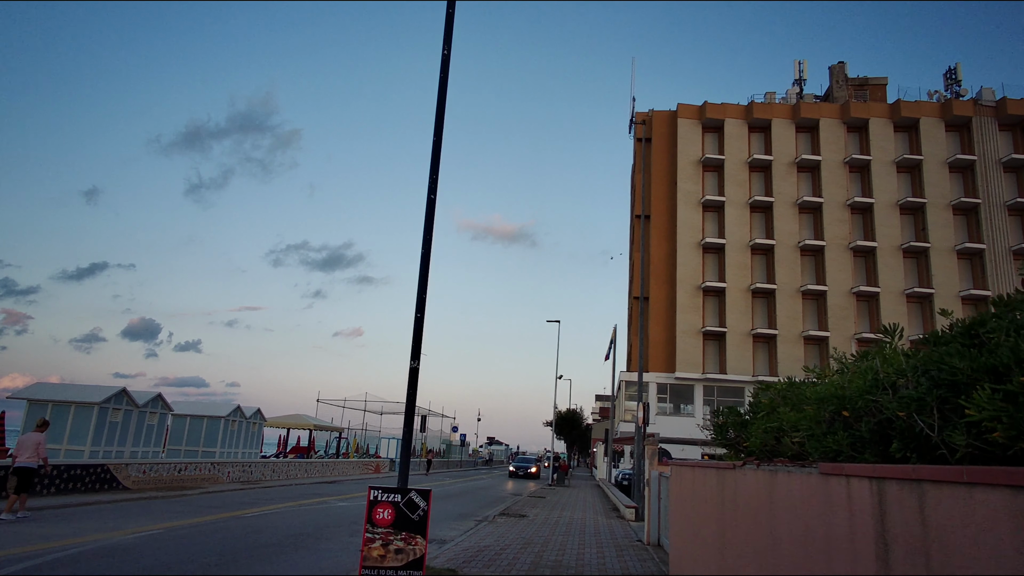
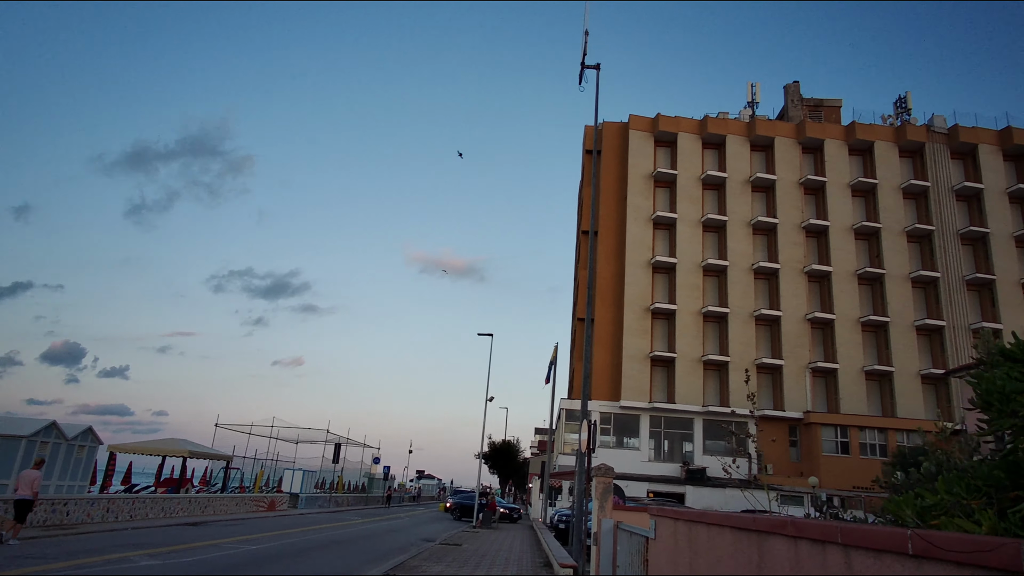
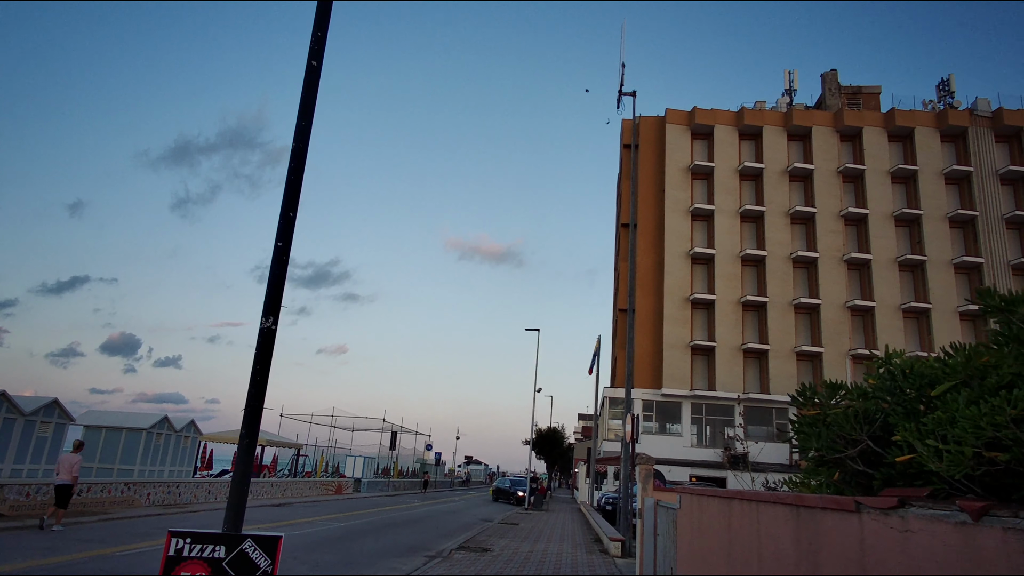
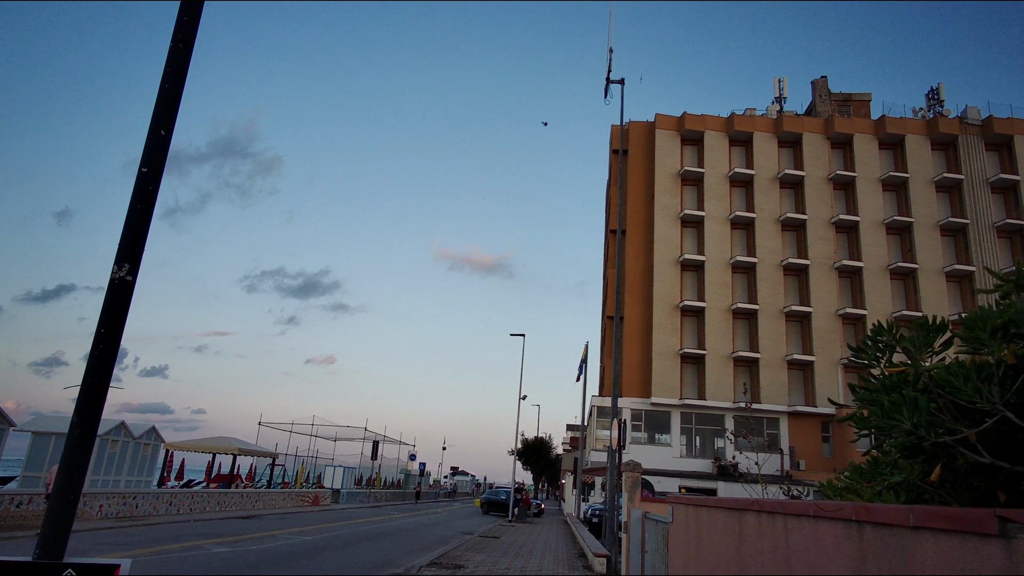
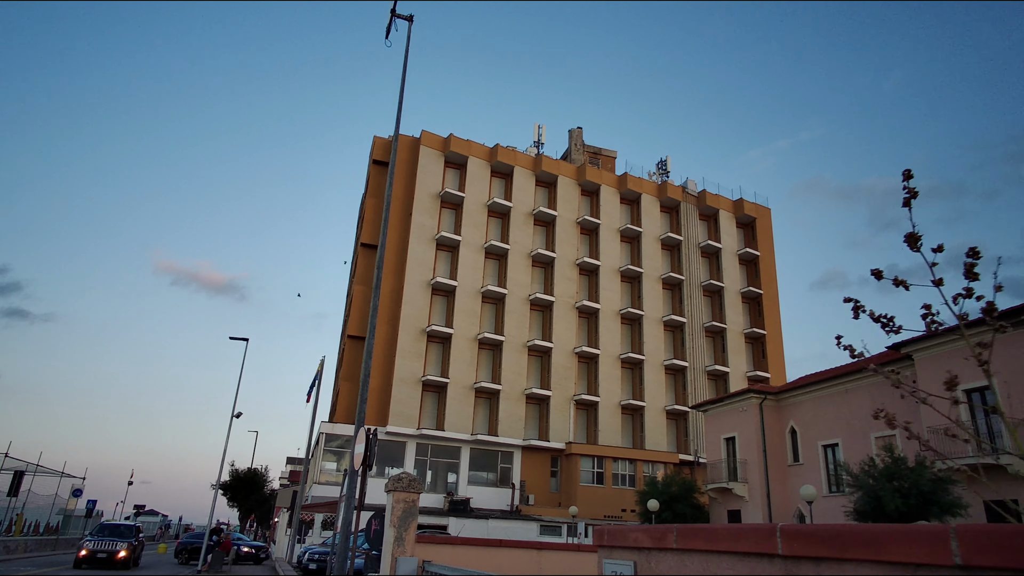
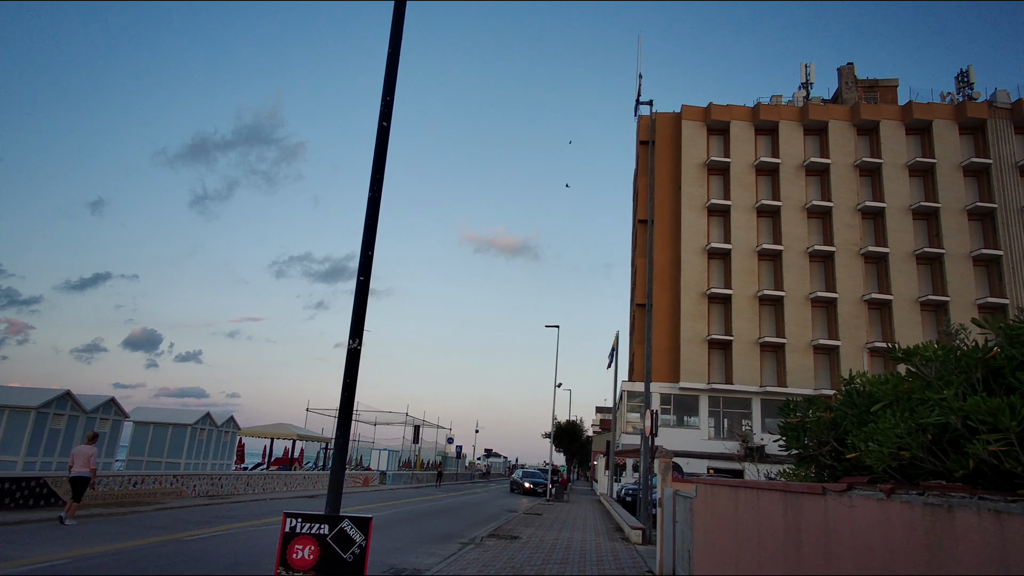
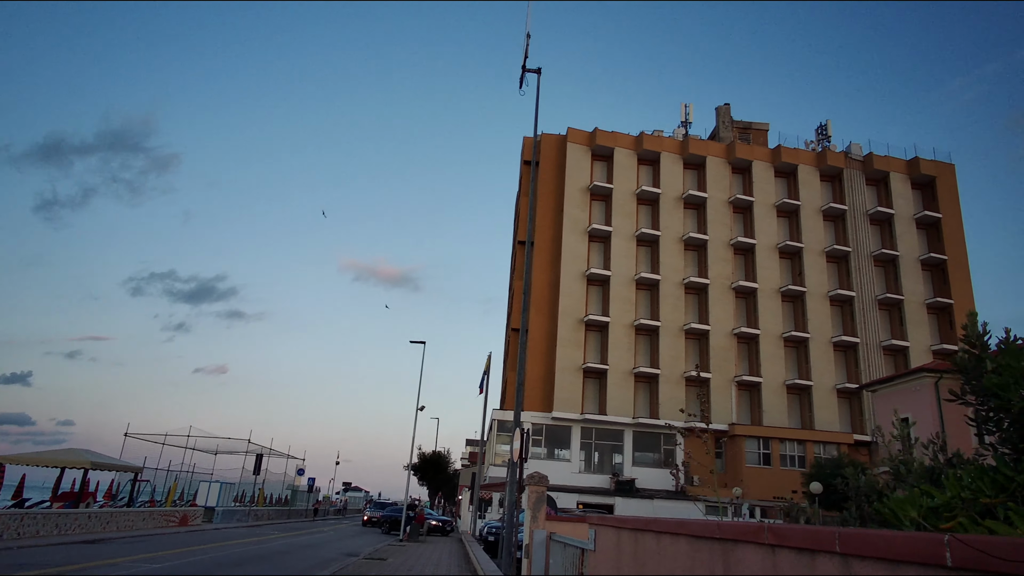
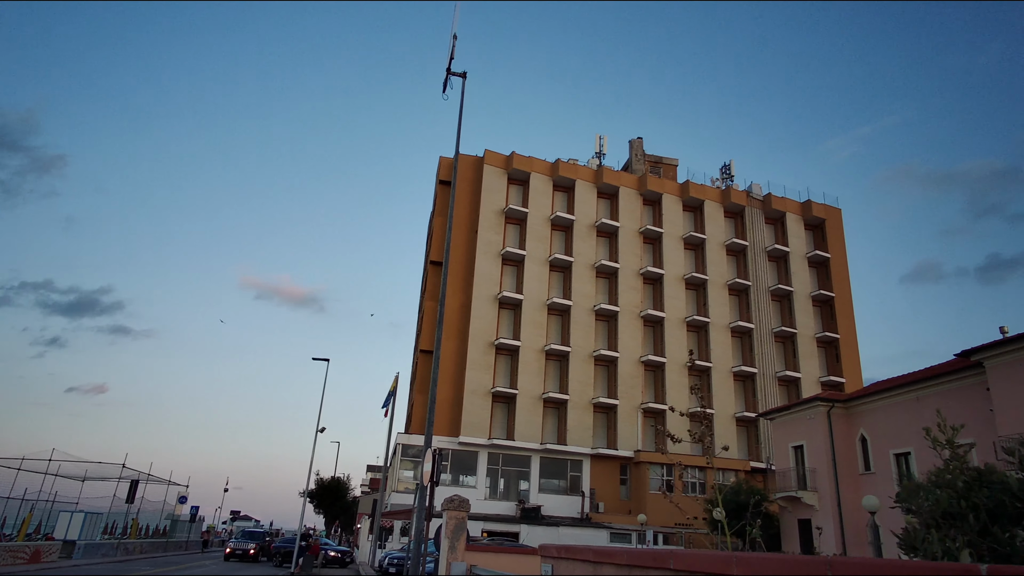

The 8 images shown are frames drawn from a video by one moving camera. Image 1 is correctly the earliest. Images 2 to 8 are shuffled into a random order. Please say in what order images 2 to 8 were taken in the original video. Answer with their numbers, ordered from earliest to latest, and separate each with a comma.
6, 3, 4, 2, 7, 8, 5
